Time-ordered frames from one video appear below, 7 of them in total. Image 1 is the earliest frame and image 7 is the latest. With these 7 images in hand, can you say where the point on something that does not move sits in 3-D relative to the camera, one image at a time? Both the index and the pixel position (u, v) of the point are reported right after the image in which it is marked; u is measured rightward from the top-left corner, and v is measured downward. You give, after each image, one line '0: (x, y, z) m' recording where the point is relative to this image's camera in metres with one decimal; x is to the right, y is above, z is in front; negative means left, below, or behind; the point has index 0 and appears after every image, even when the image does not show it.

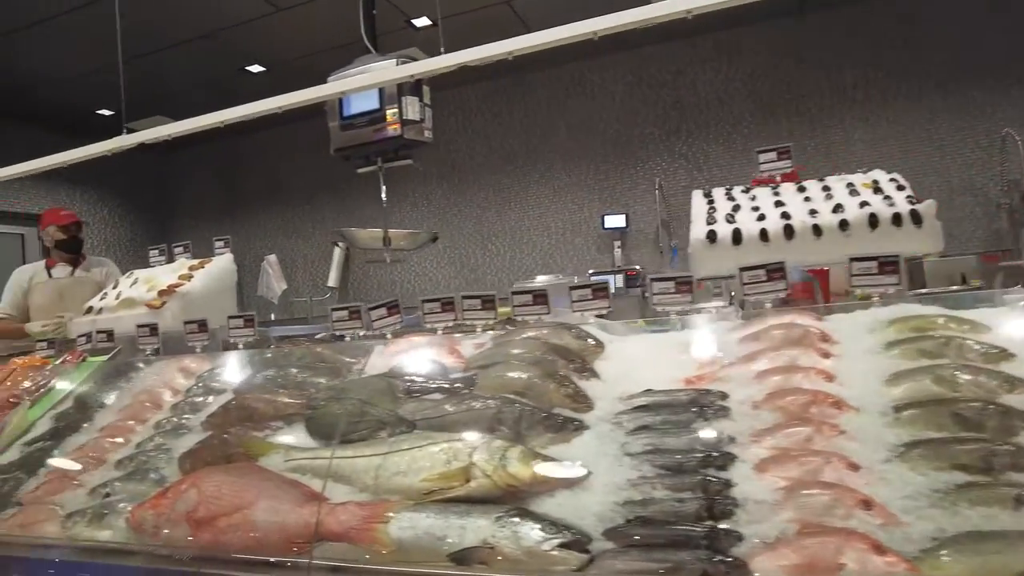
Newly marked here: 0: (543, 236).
0: (+0.2, +0.3, +4.6) m
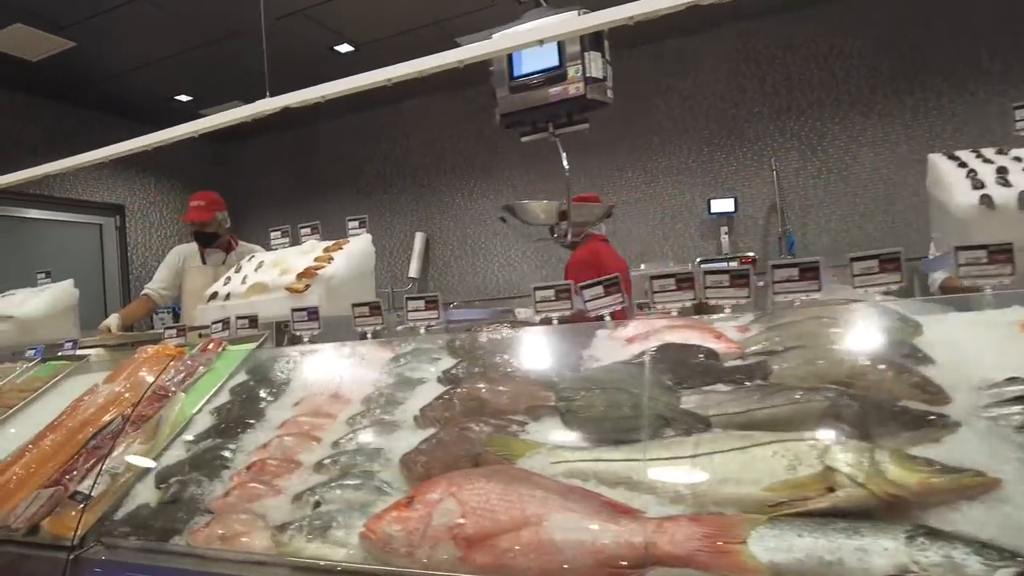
0: (+0.8, +0.4, +4.4) m
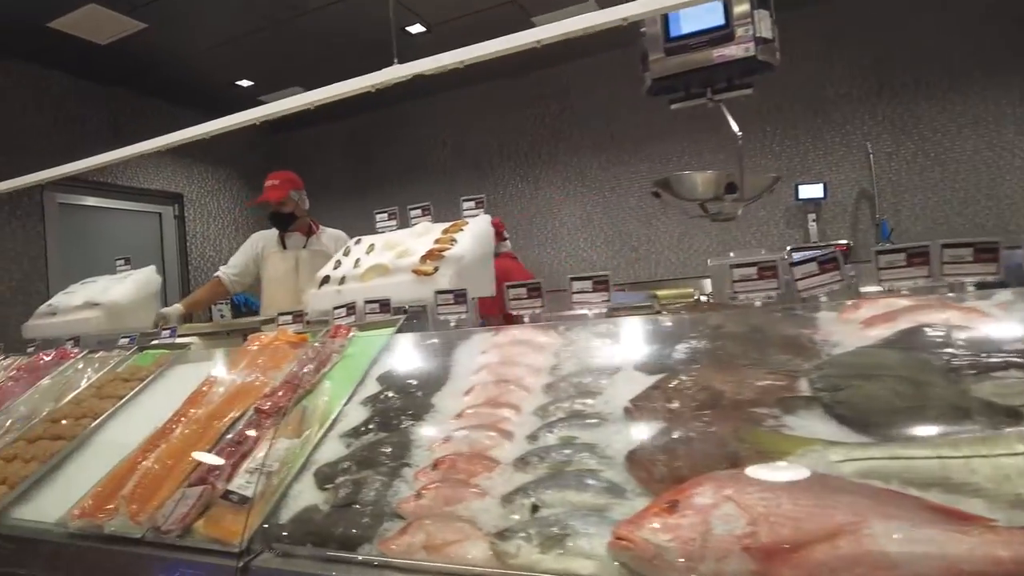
0: (+1.2, +0.5, +4.2) m
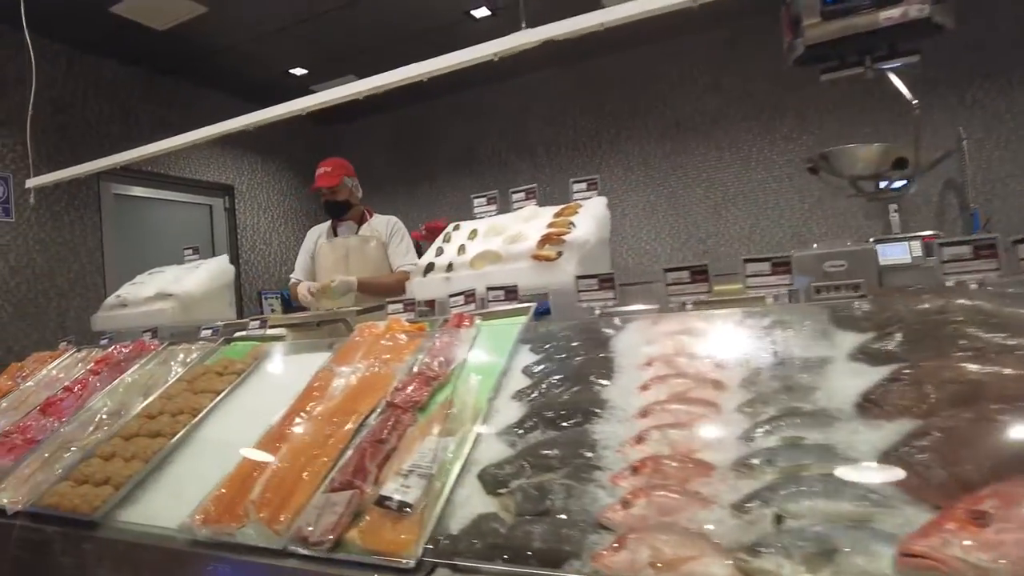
0: (+1.6, +0.5, +4.0) m
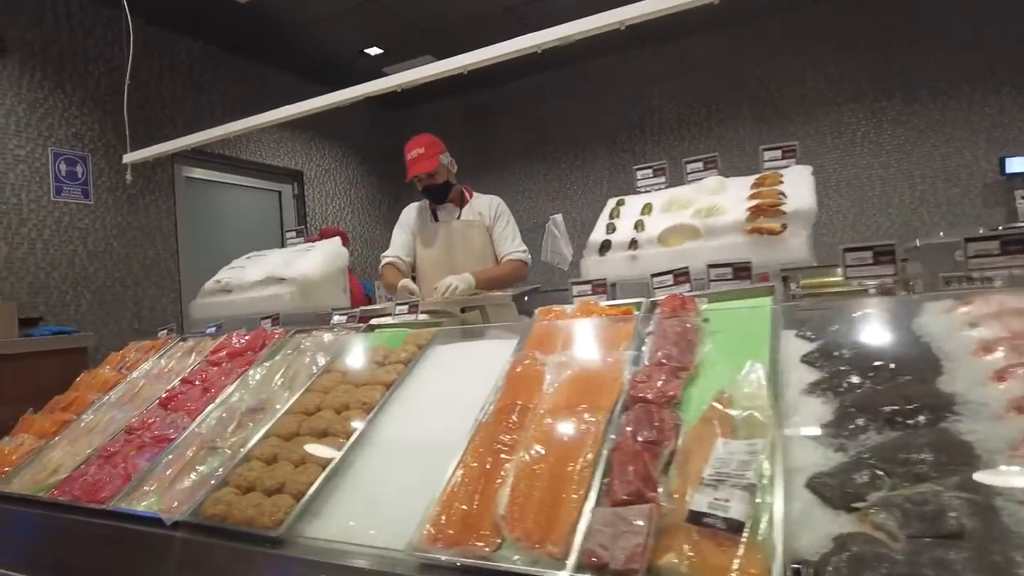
0: (+2.1, +0.5, +3.8) m
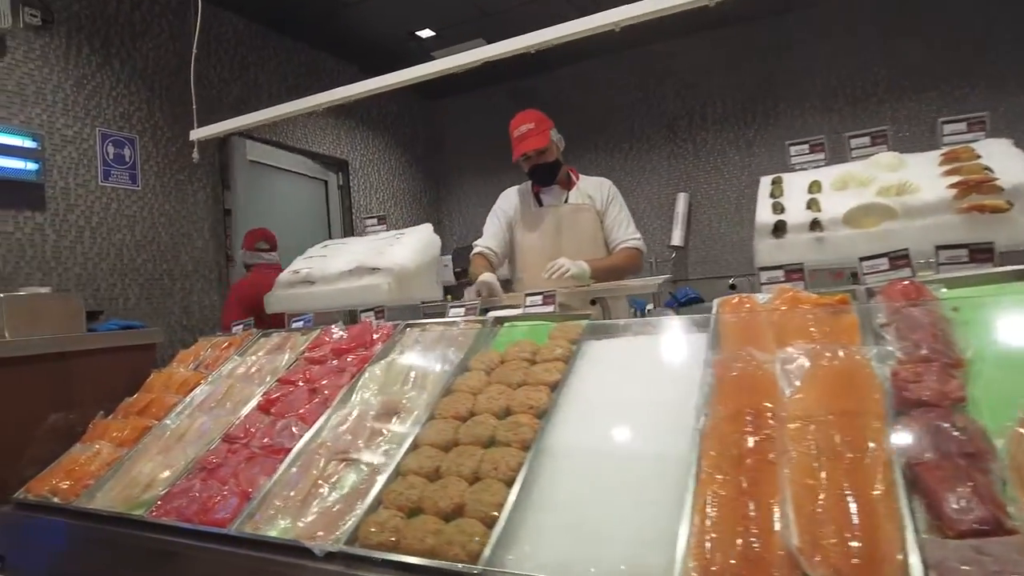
0: (+2.4, +0.5, +3.6) m
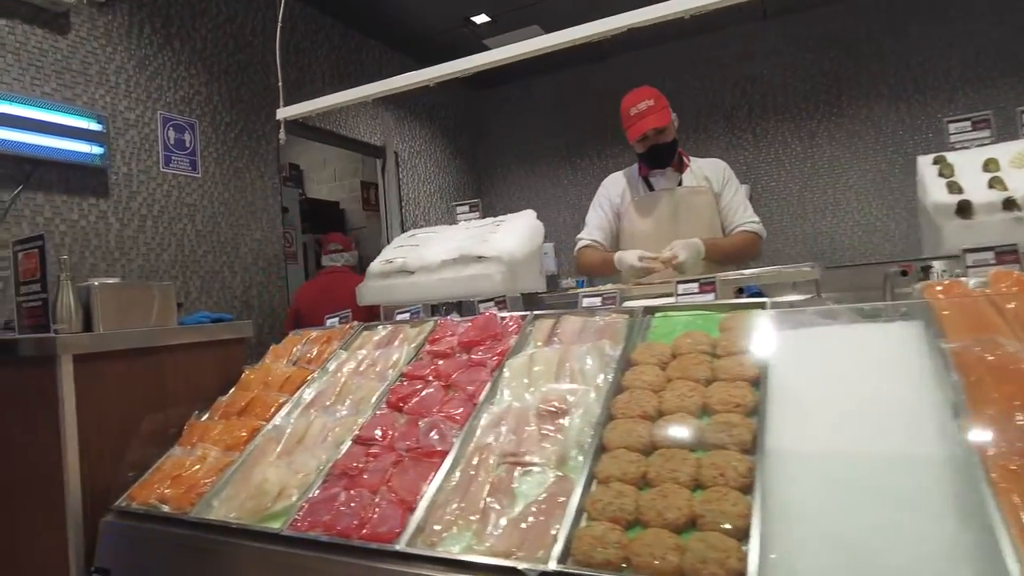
0: (+2.7, +0.6, +3.4) m
